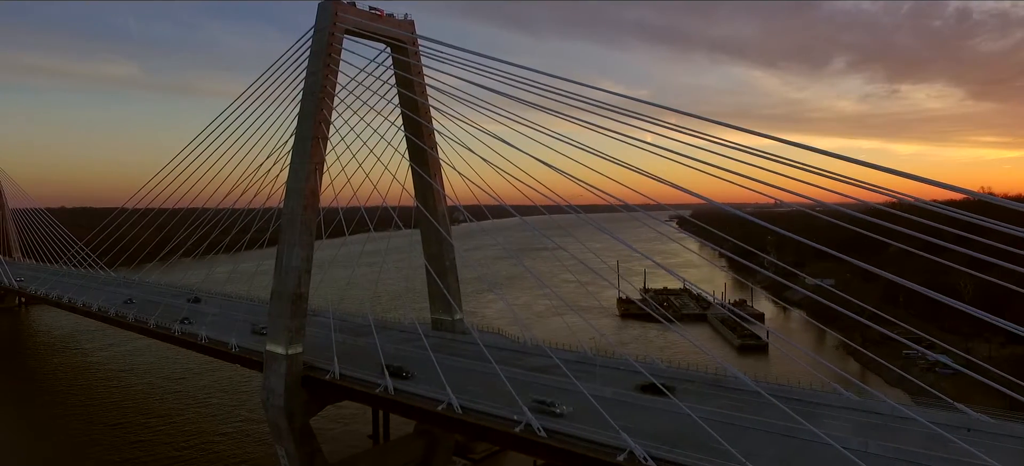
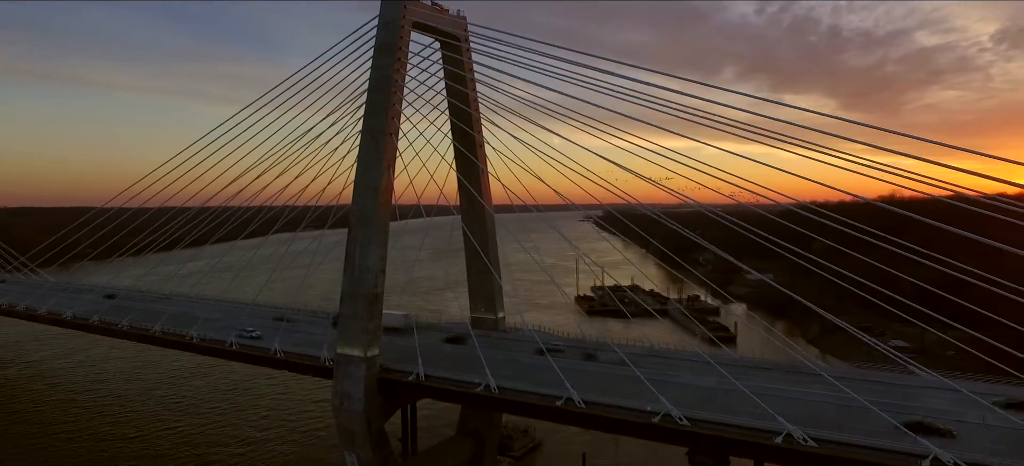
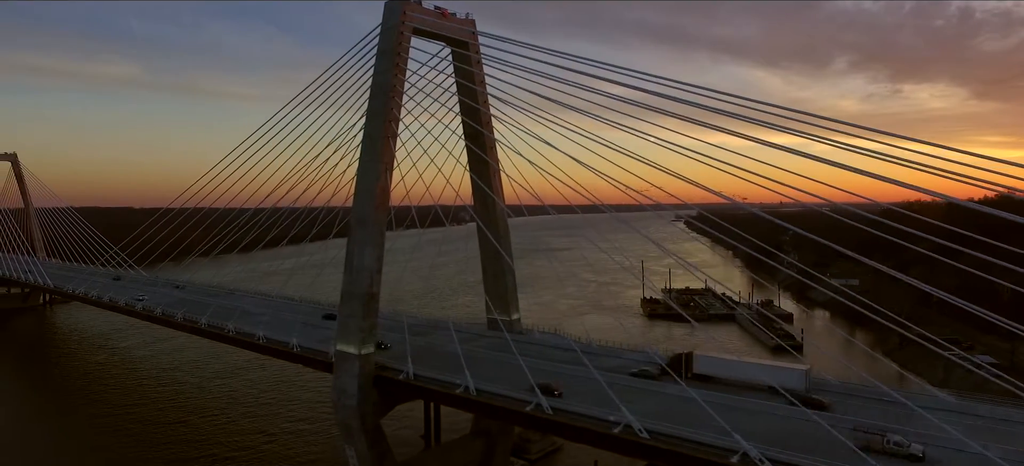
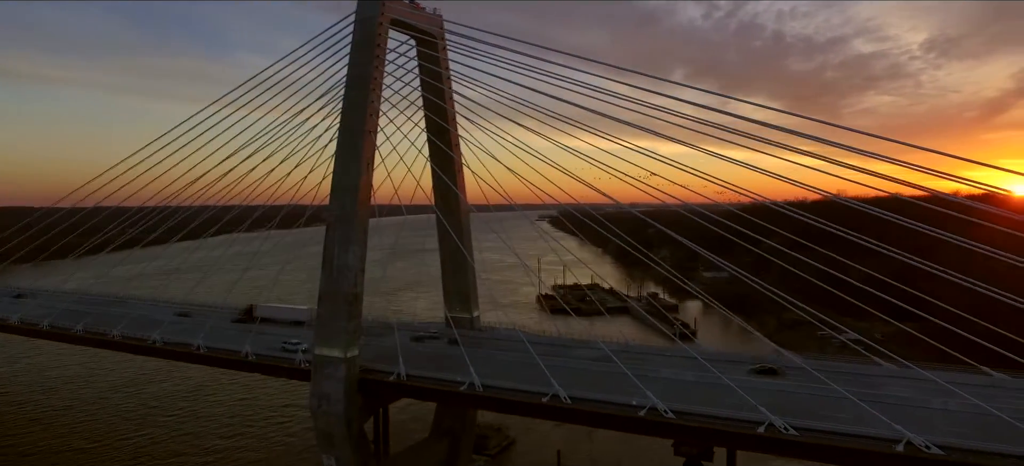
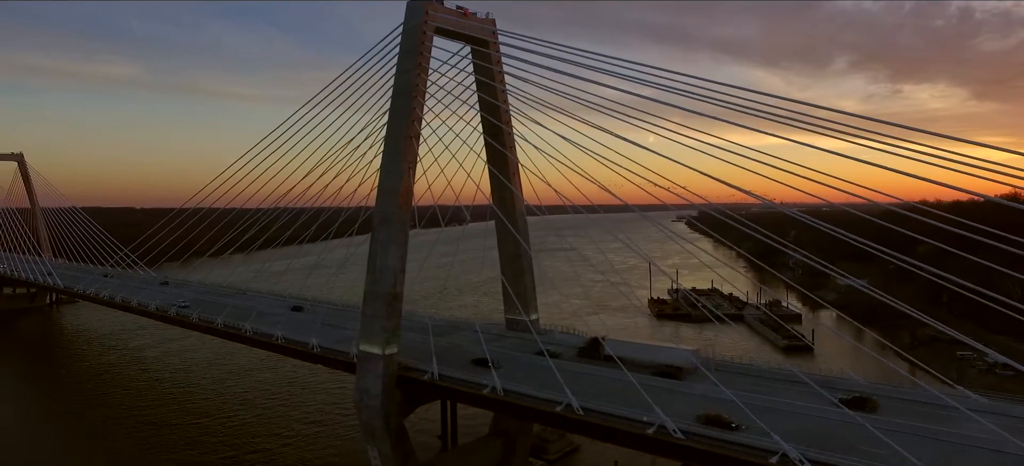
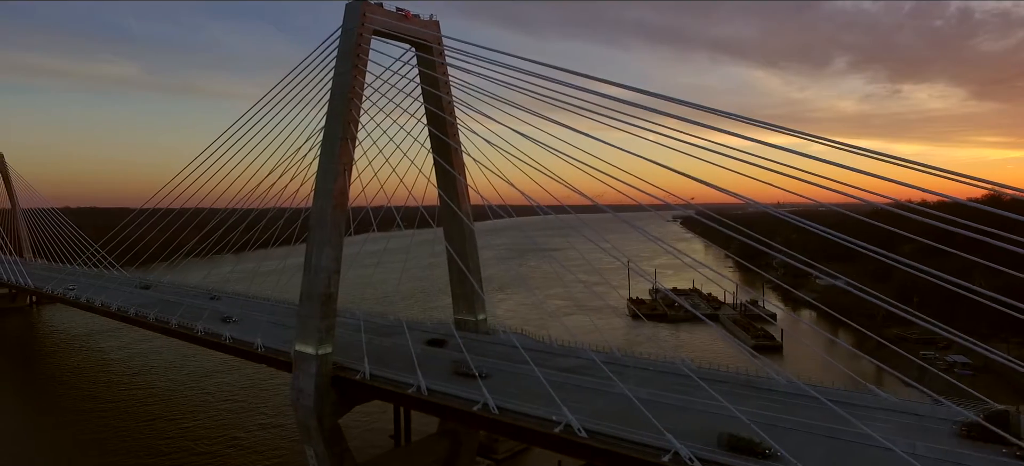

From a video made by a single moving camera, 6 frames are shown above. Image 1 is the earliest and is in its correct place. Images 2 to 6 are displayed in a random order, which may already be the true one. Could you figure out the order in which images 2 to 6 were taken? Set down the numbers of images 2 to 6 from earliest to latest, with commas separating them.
6, 3, 5, 2, 4
